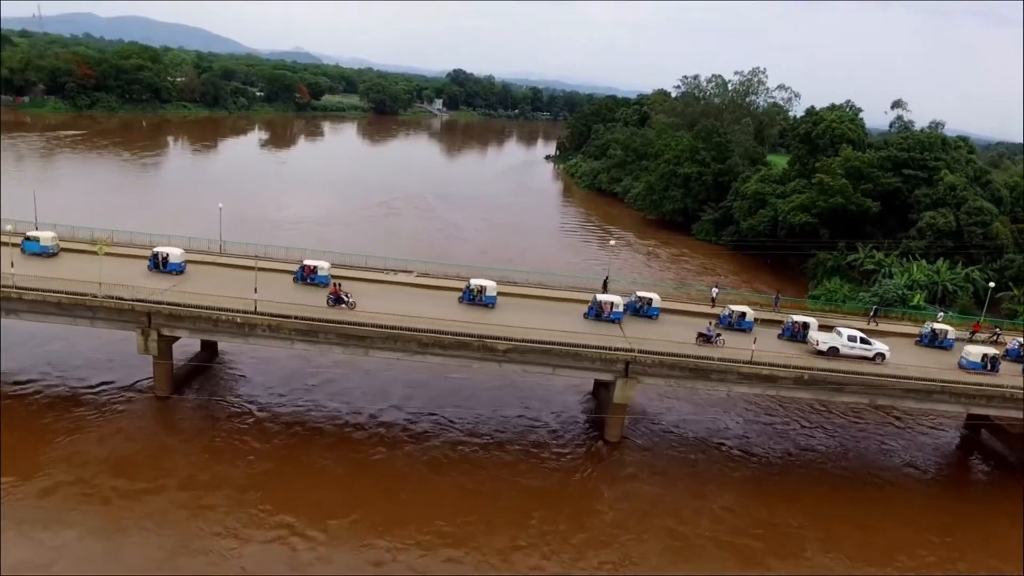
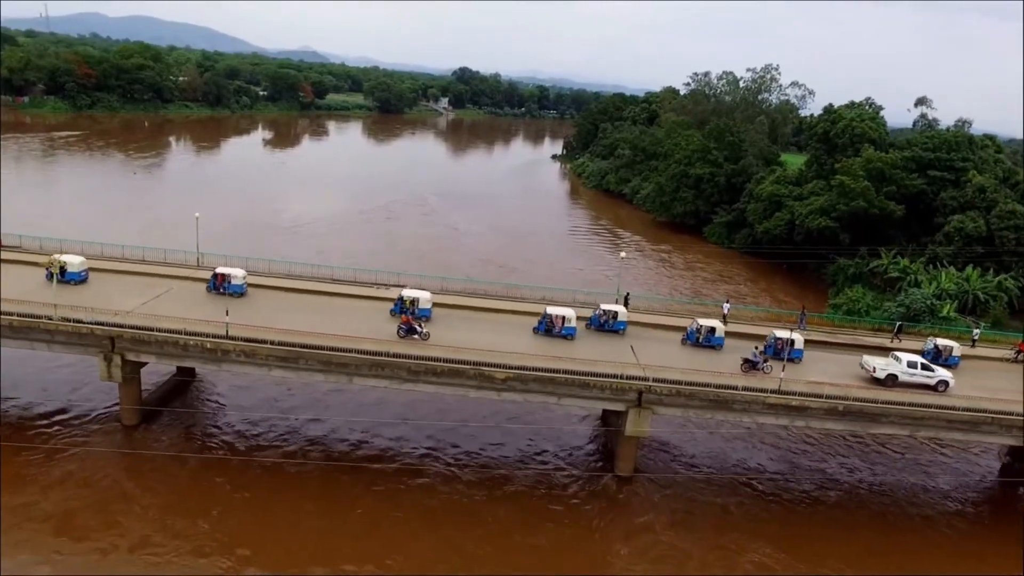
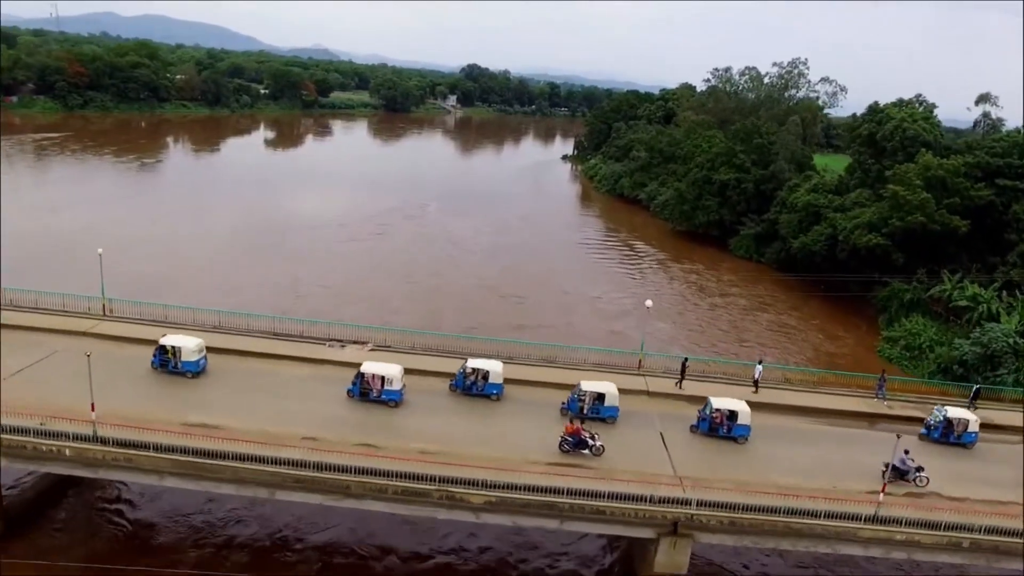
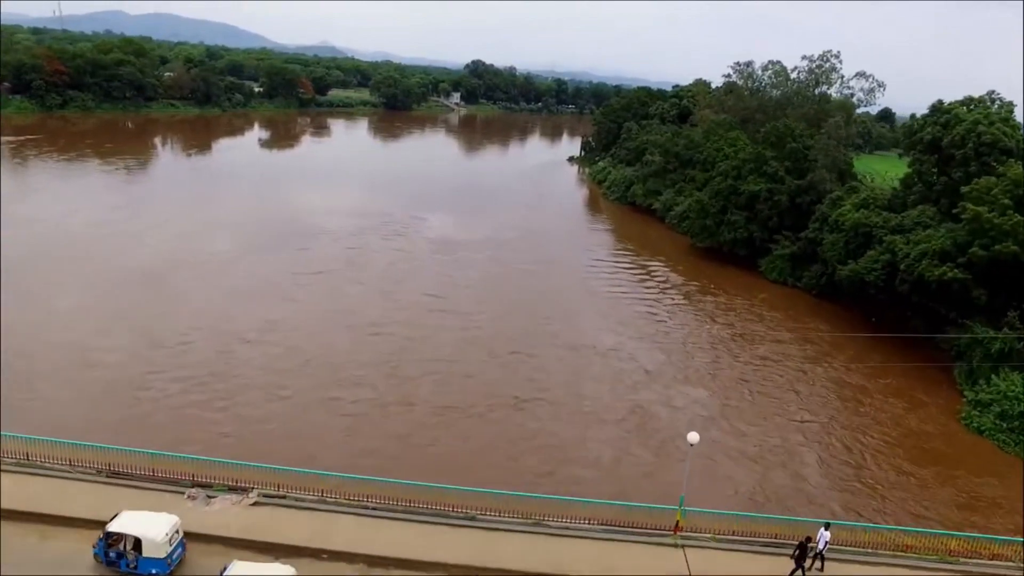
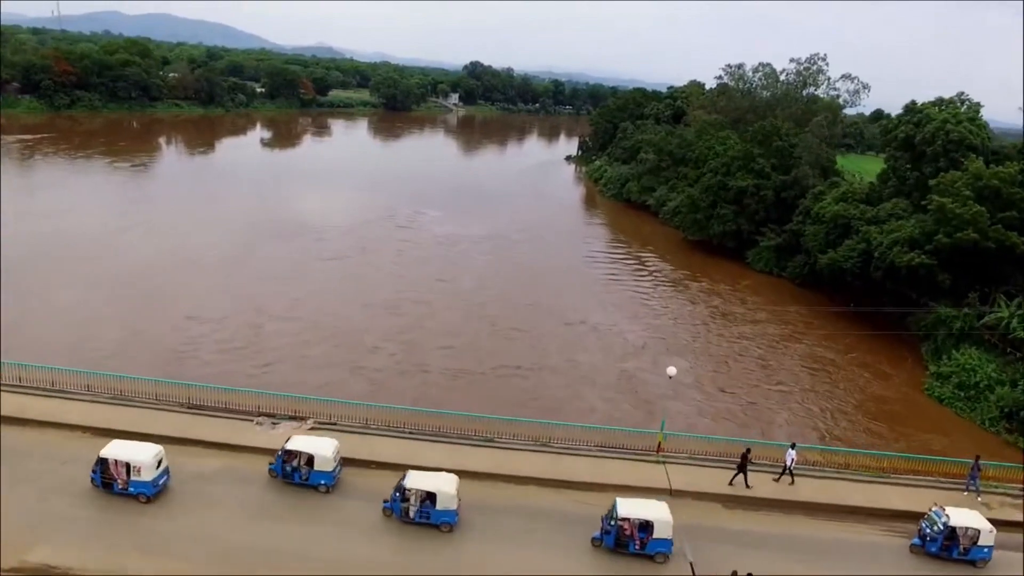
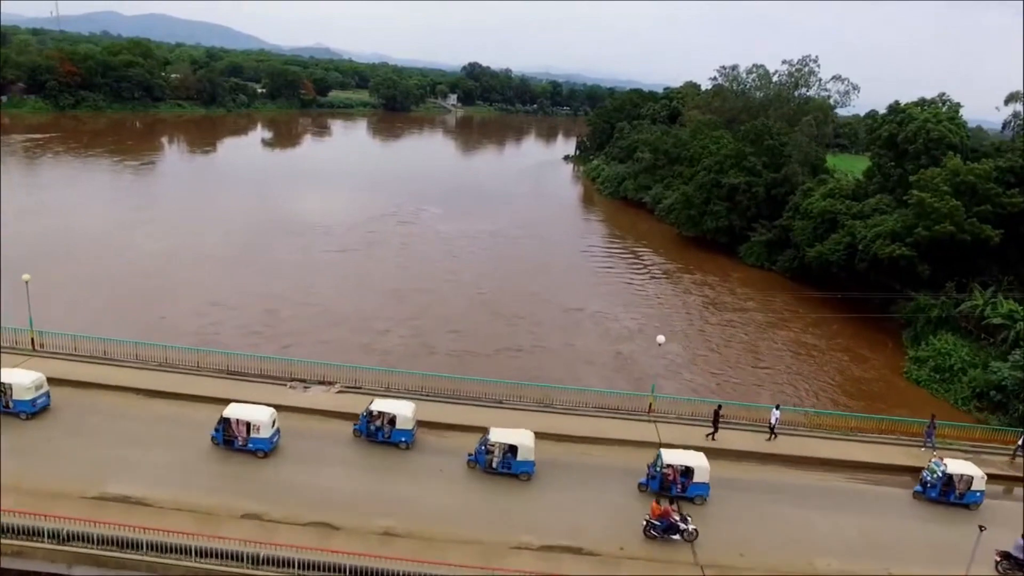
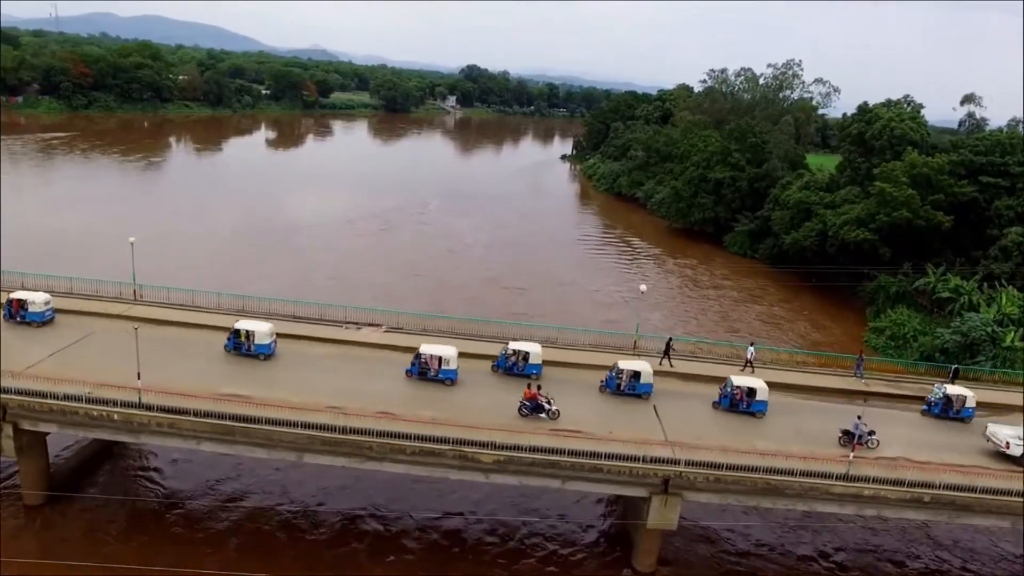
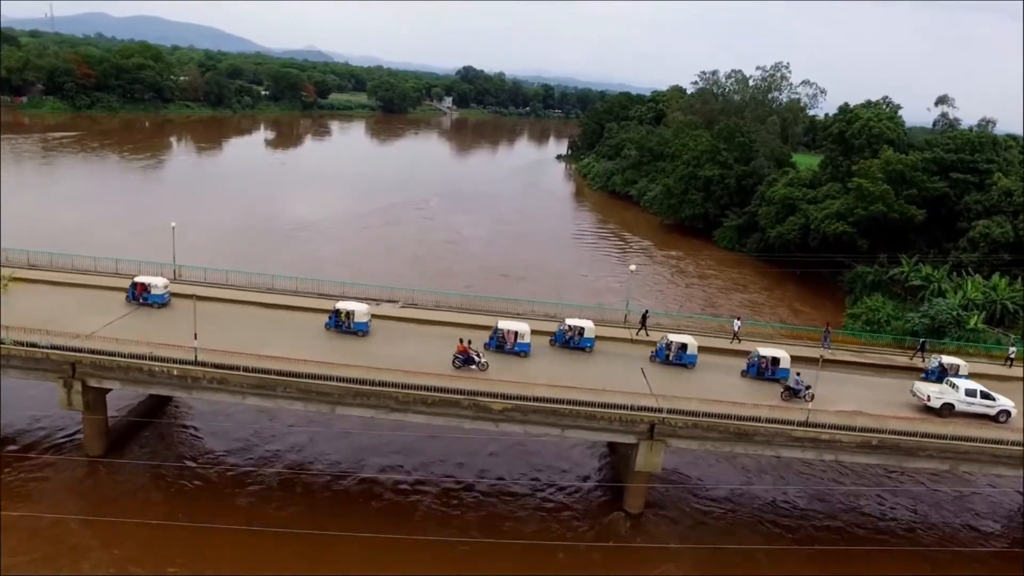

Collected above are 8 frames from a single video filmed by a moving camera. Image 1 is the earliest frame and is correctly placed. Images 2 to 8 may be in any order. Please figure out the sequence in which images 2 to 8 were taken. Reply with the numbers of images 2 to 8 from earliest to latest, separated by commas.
2, 8, 7, 3, 6, 5, 4
